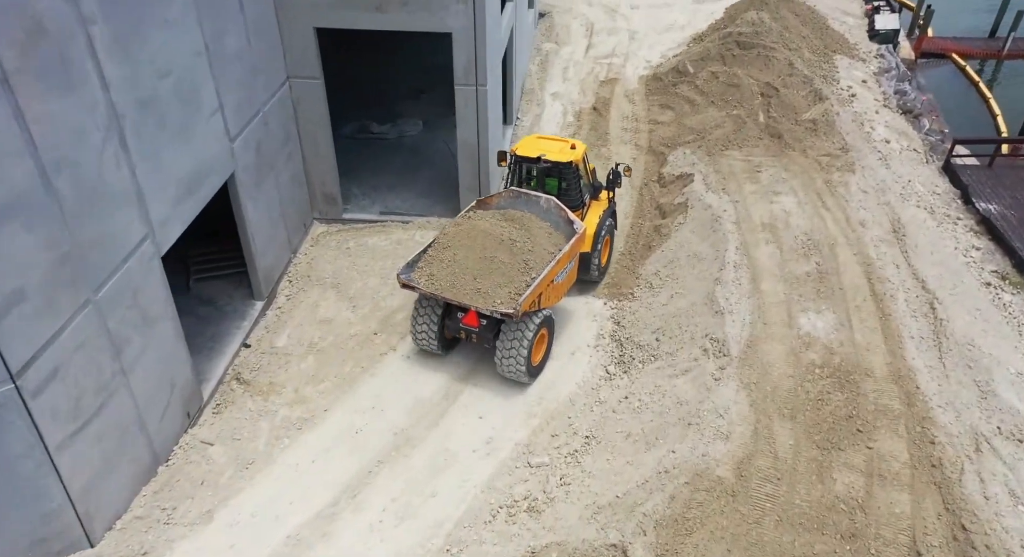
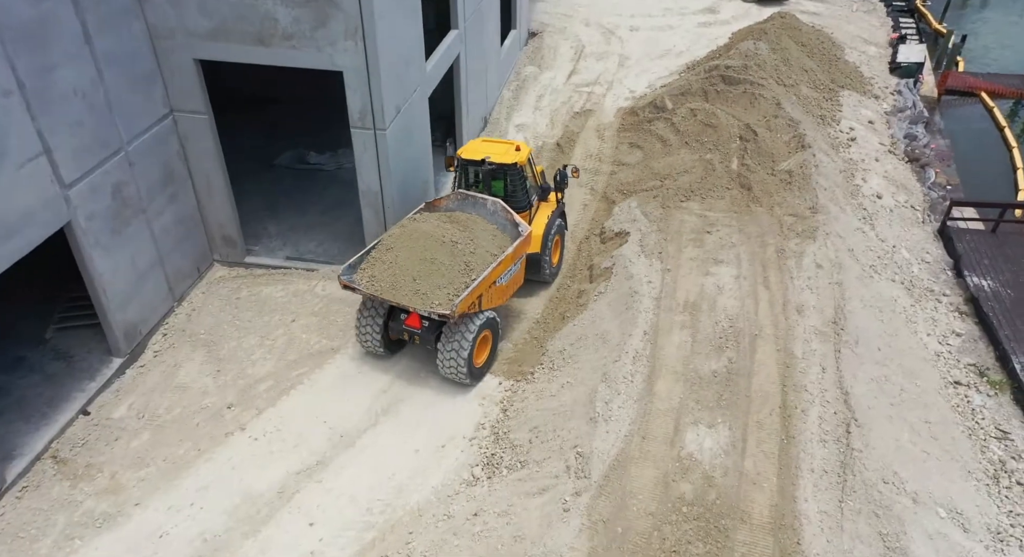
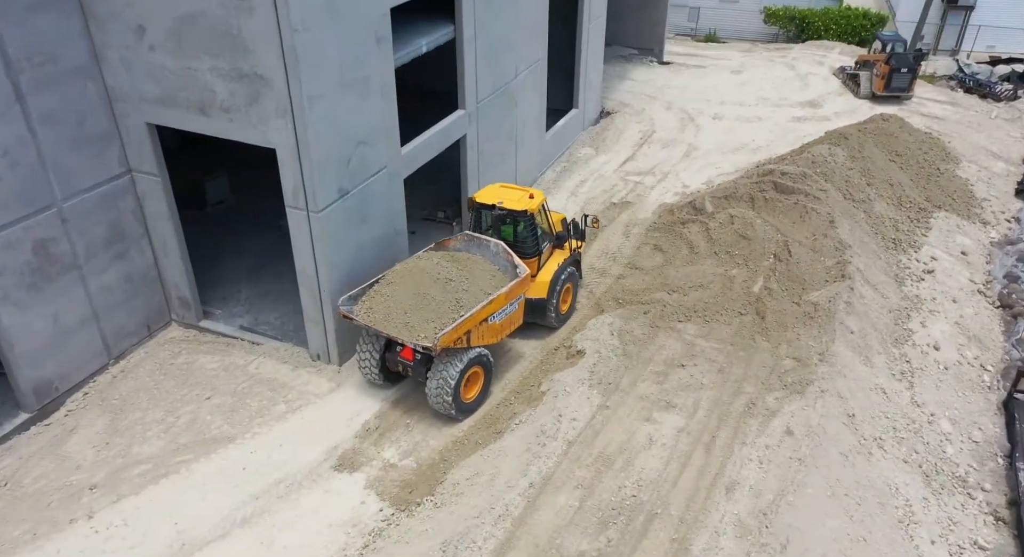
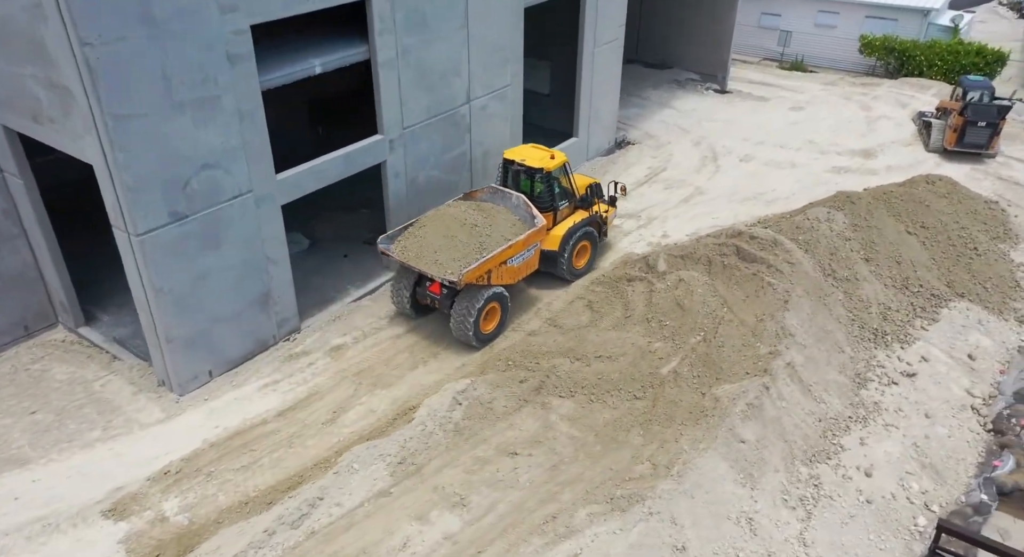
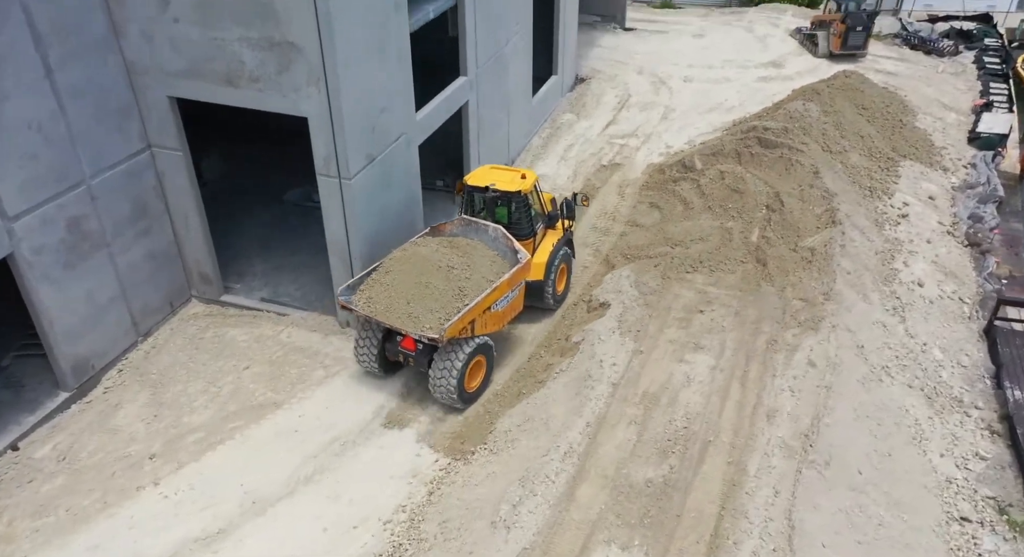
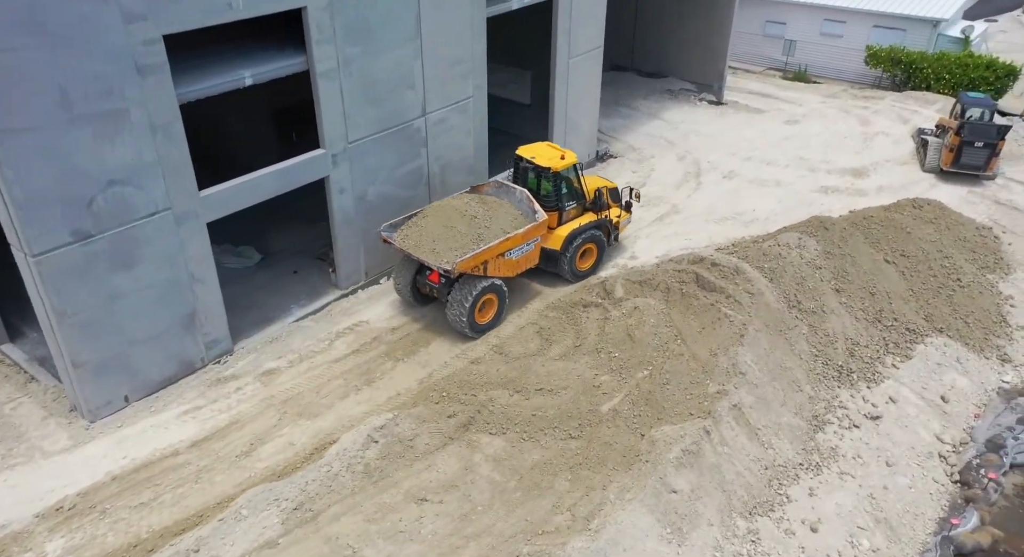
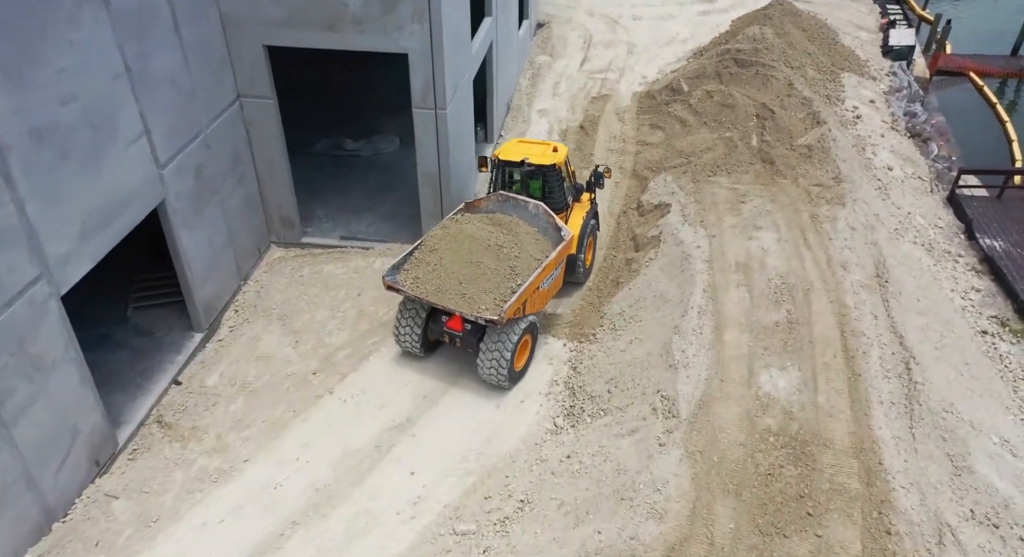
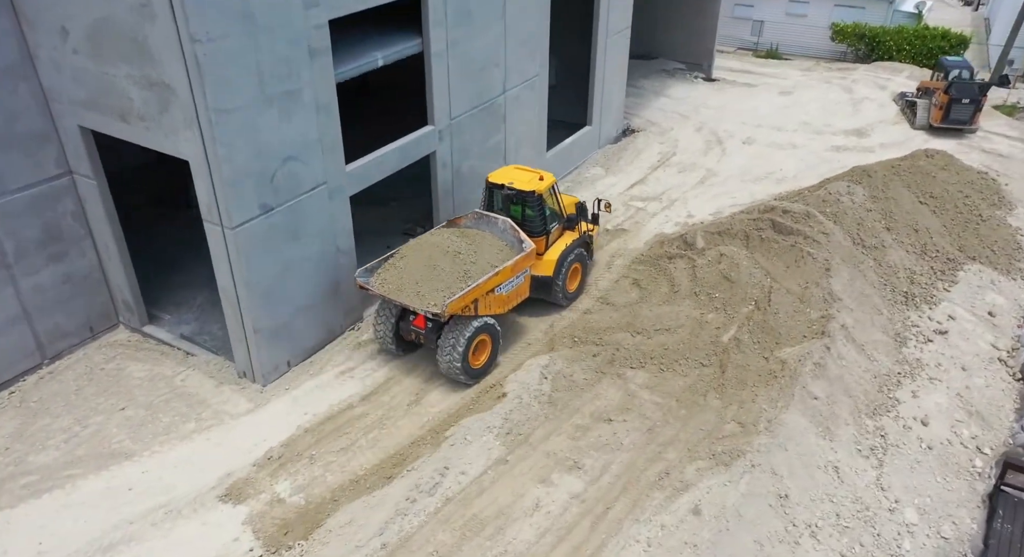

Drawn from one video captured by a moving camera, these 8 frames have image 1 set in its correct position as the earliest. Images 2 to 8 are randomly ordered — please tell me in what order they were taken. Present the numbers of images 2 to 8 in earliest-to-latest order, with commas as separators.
7, 2, 5, 3, 8, 4, 6
